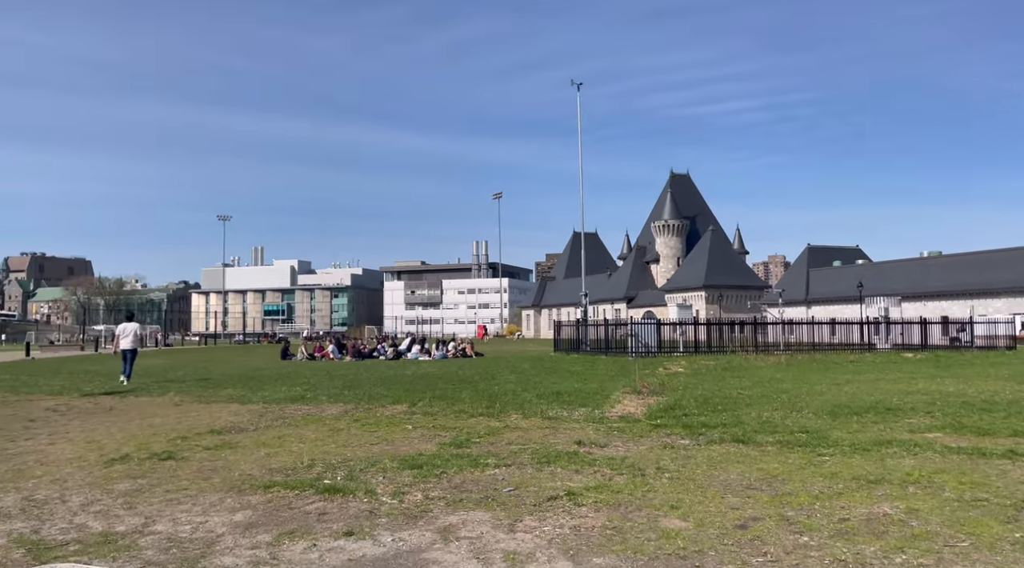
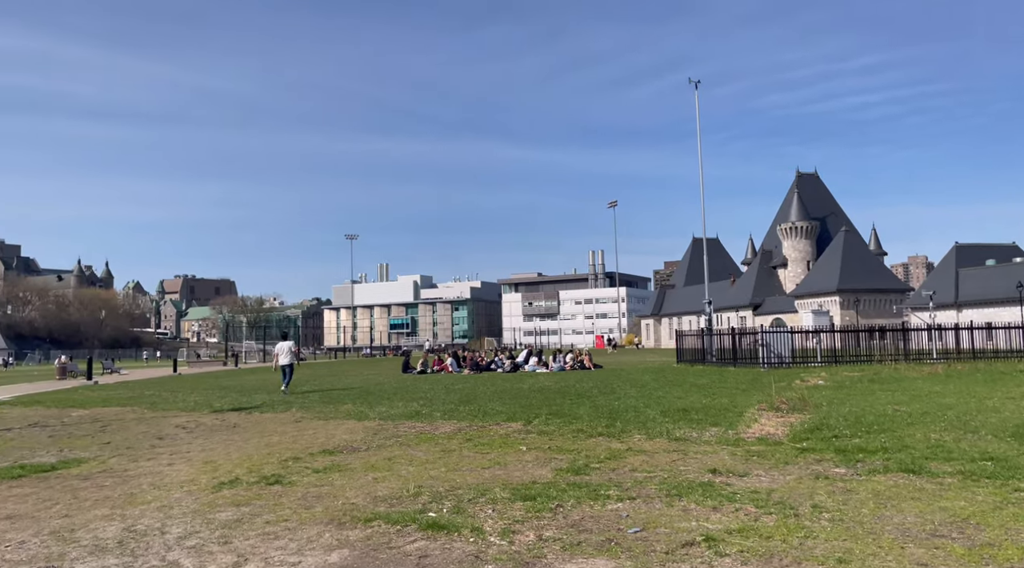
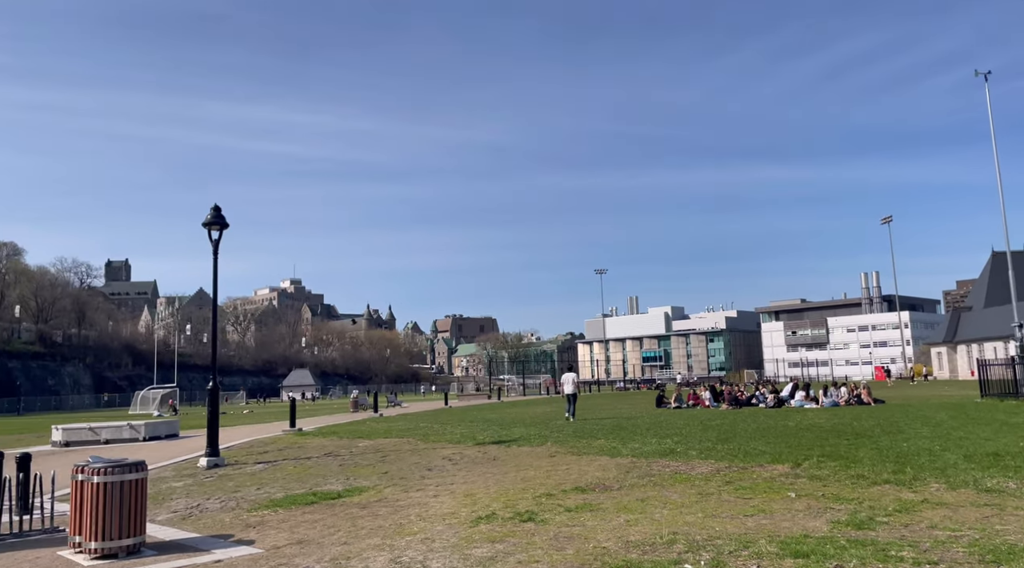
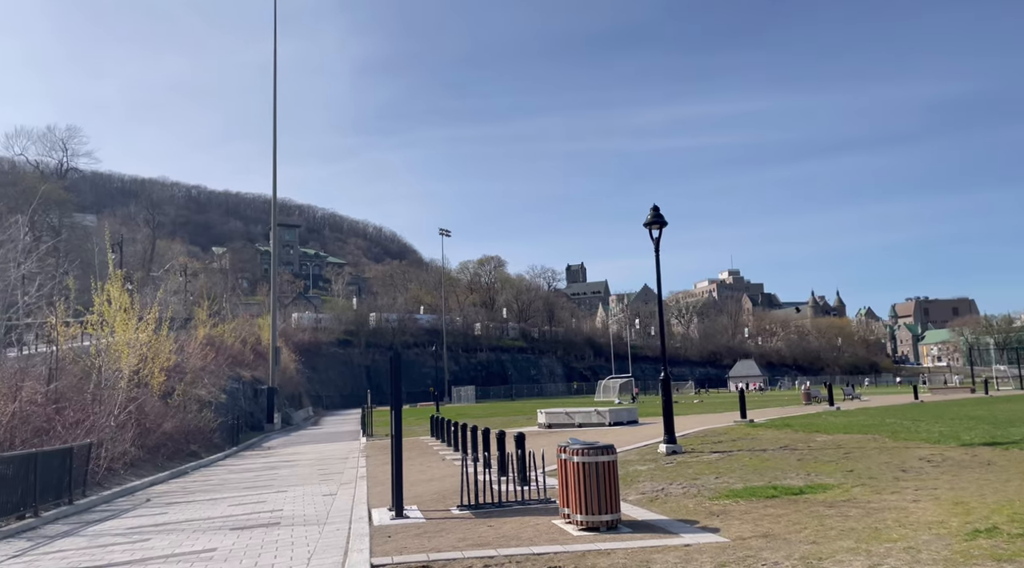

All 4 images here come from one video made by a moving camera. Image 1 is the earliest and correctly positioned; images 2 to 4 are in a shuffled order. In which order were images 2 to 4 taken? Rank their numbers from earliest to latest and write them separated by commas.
2, 3, 4
